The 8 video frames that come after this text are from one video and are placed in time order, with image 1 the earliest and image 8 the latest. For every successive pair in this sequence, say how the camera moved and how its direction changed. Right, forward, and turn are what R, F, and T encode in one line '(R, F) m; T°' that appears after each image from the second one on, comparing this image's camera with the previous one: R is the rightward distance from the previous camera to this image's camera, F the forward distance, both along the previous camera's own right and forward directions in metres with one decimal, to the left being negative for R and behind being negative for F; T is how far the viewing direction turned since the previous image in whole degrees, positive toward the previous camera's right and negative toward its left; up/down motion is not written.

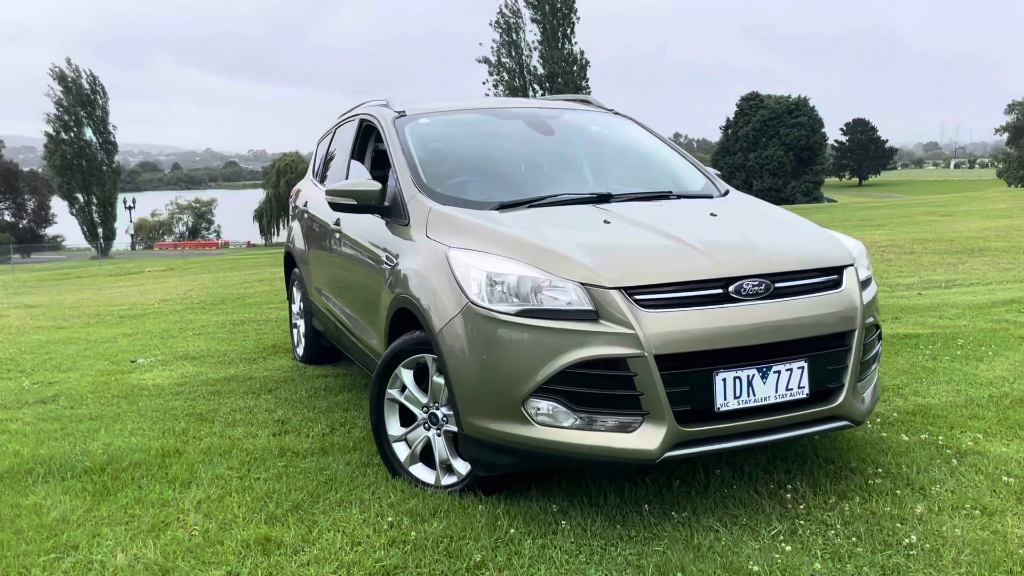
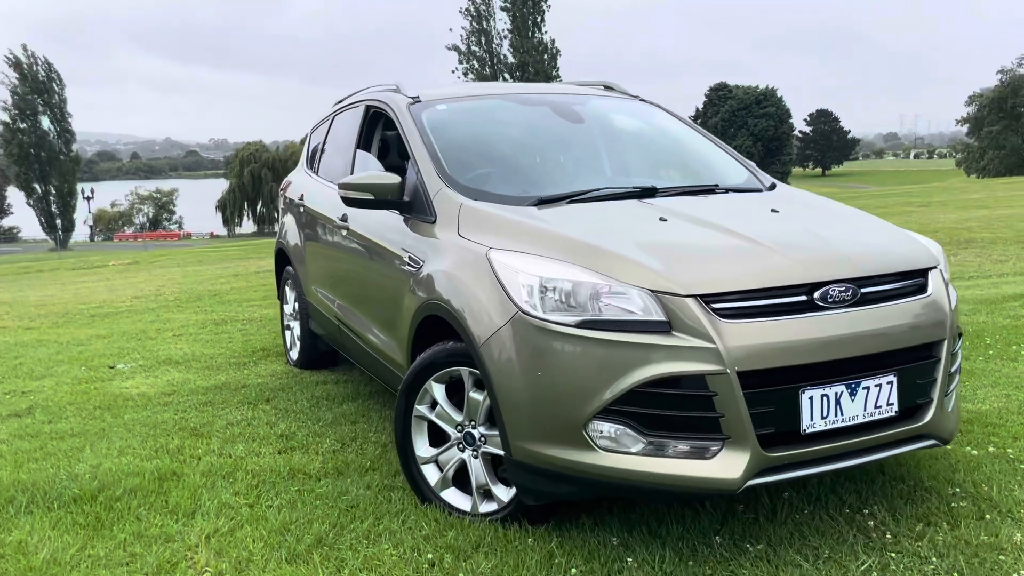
(-0.2, +0.3) m; +2°
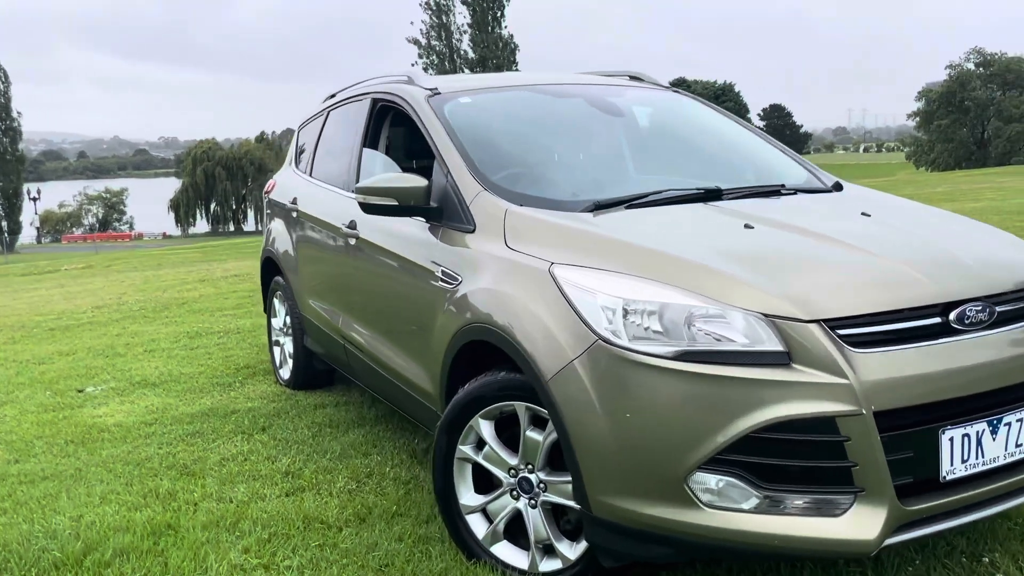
(-0.3, +0.4) m; +3°
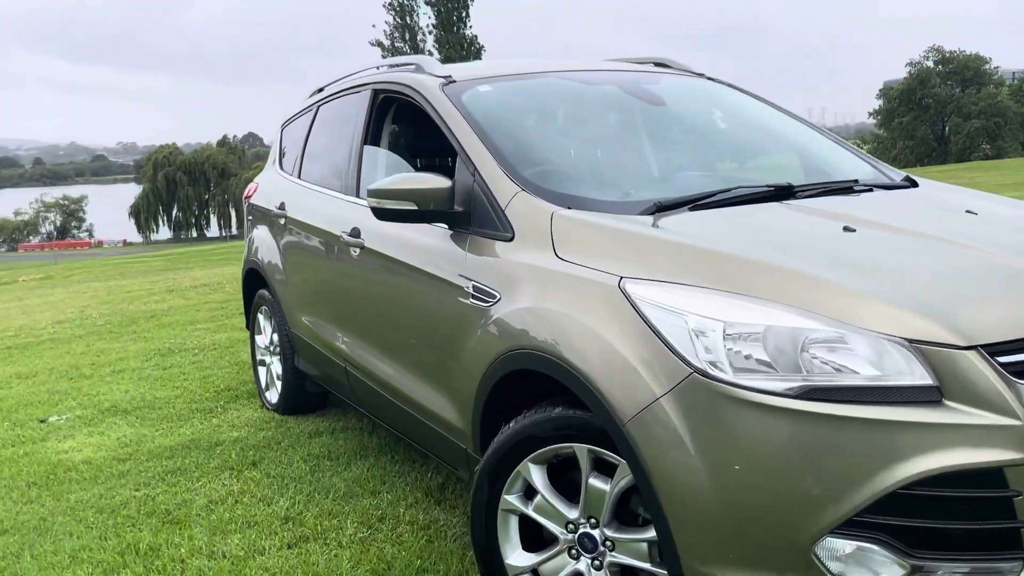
(-0.2, +0.4) m; +2°
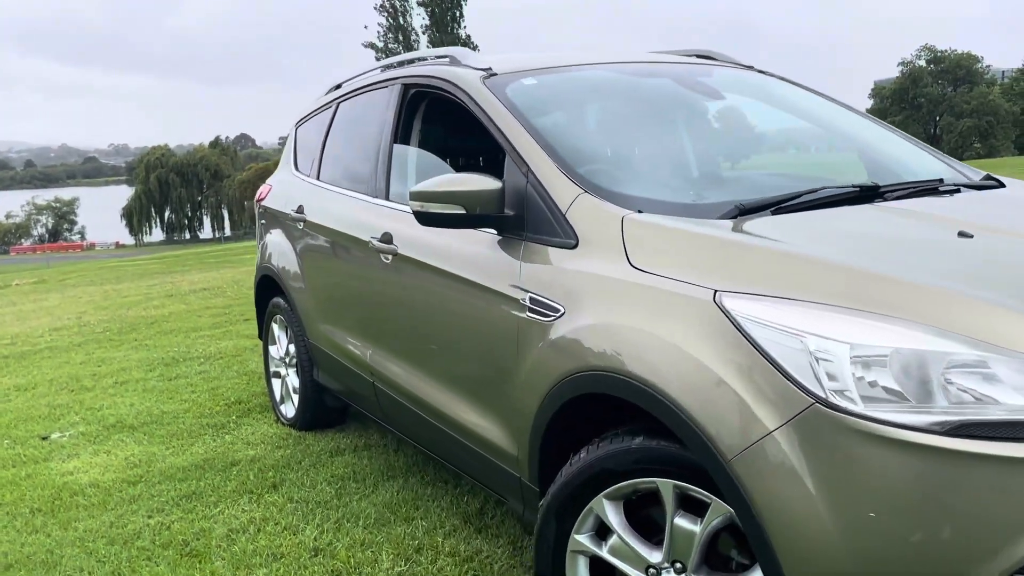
(-0.2, +0.2) m; 0°
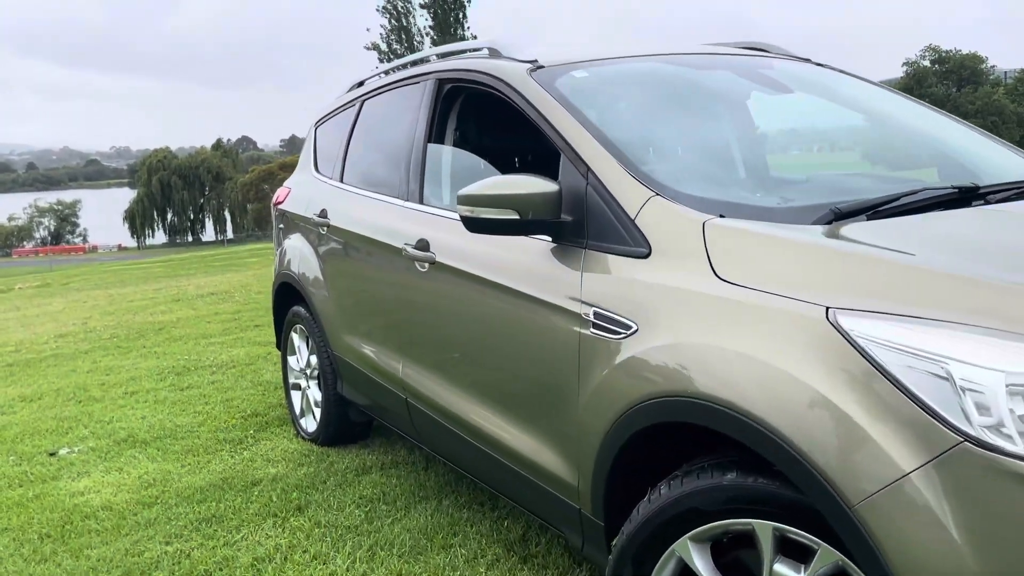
(-0.1, +0.2) m; 0°
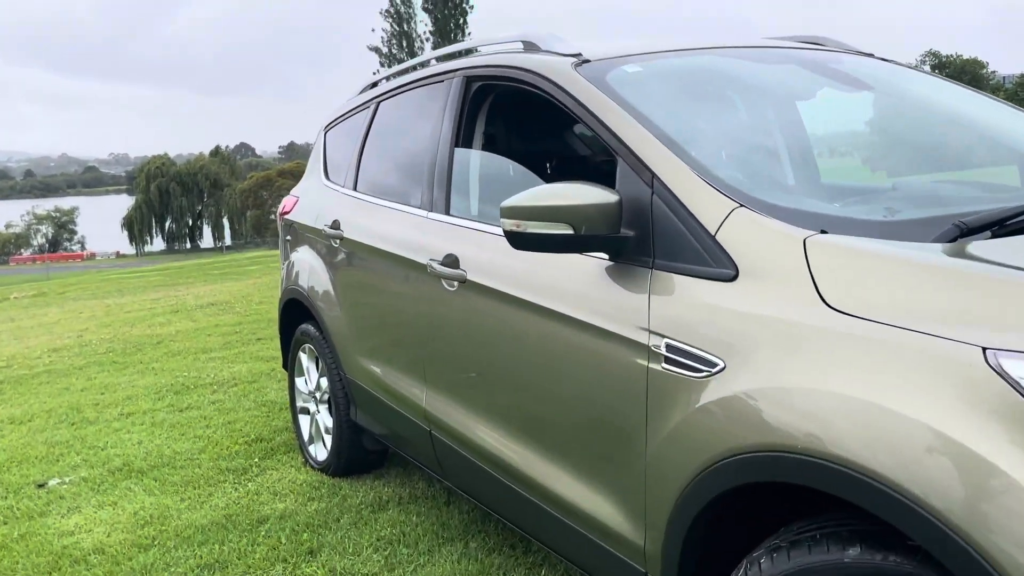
(-0.1, +0.3) m; 0°
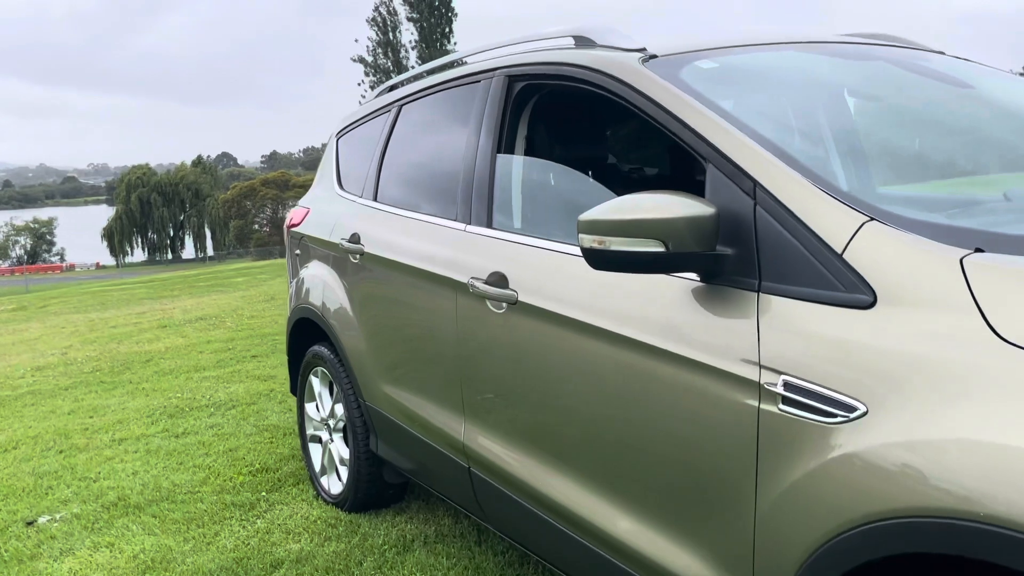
(-0.2, +0.2) m; +1°
